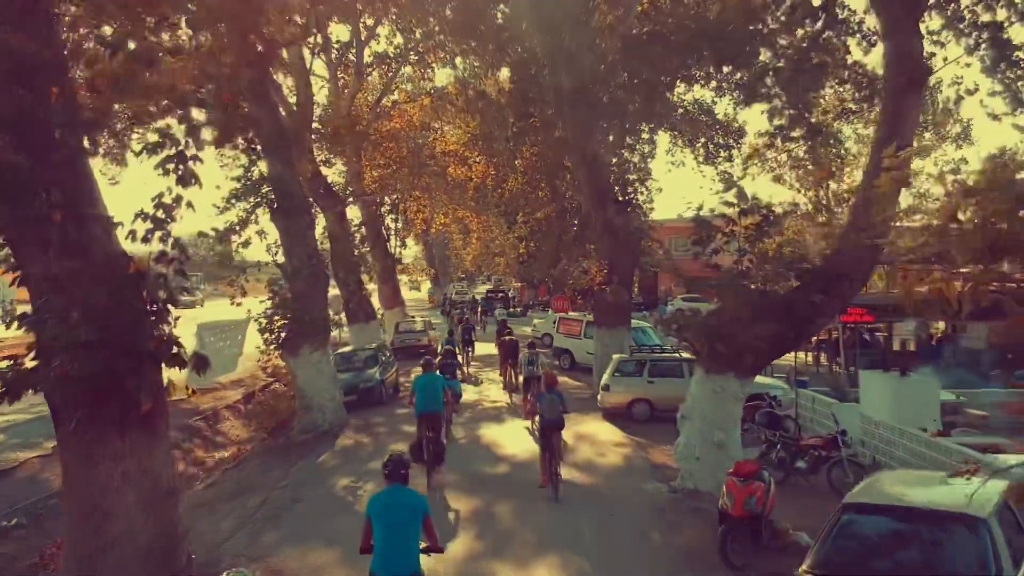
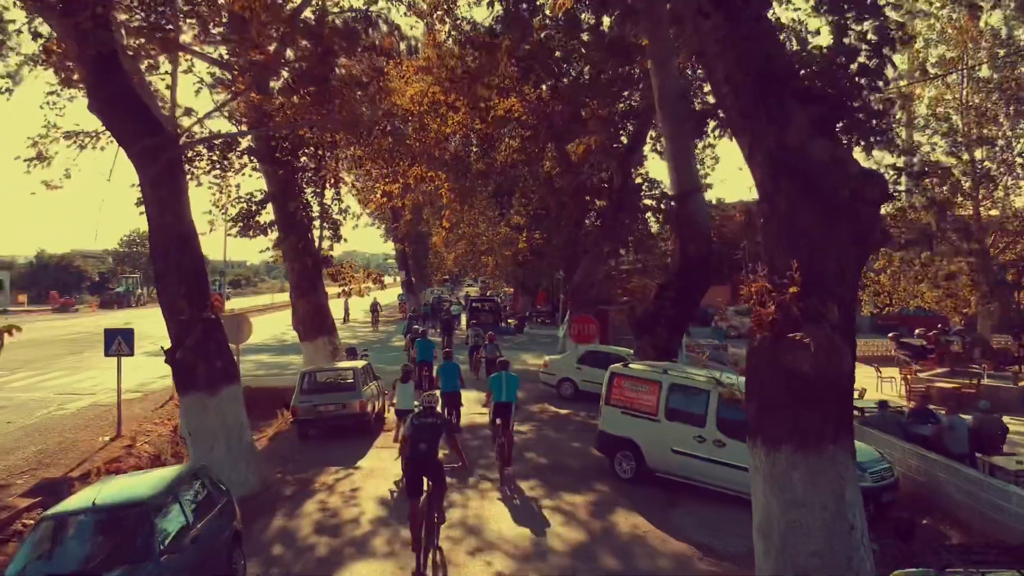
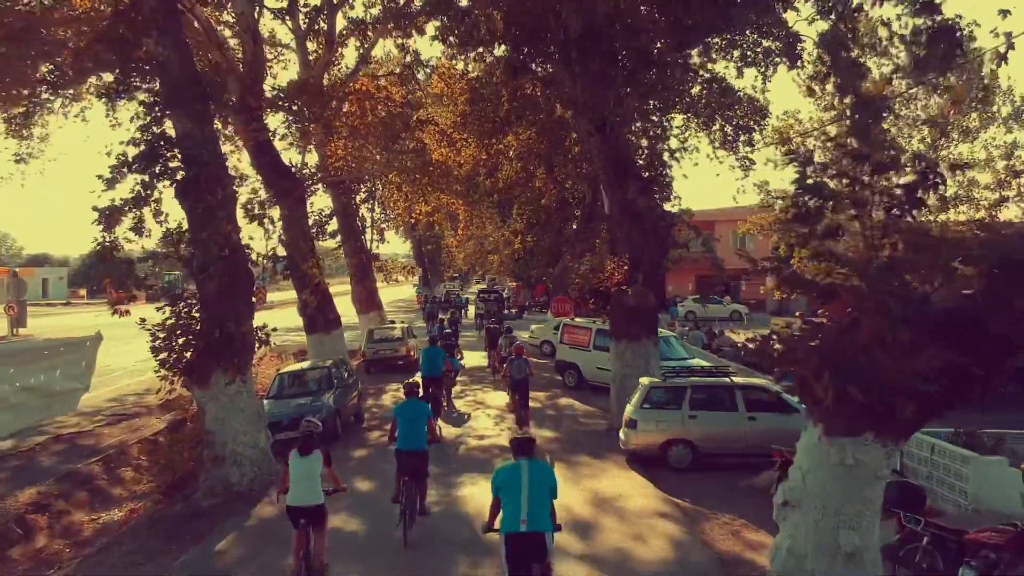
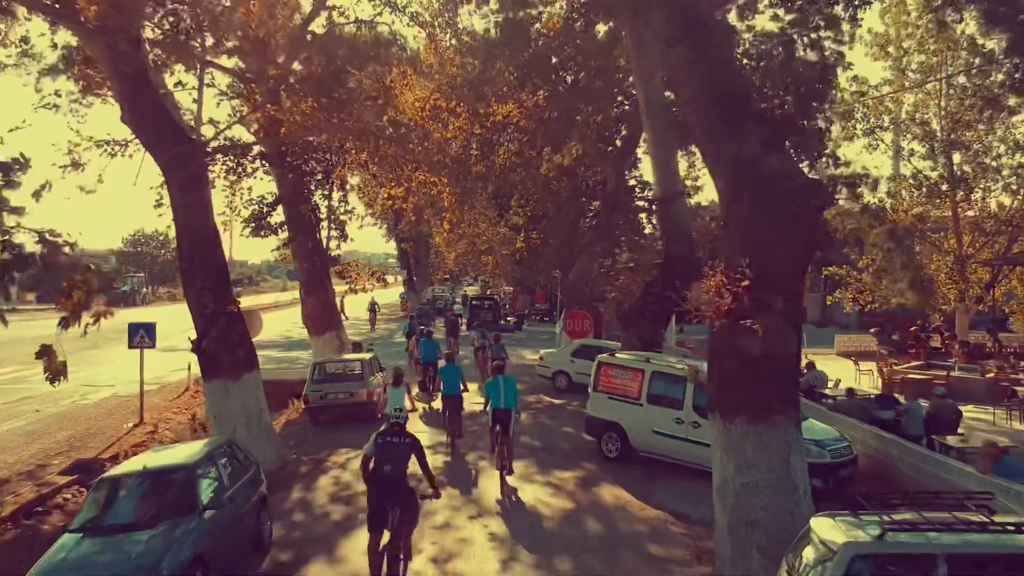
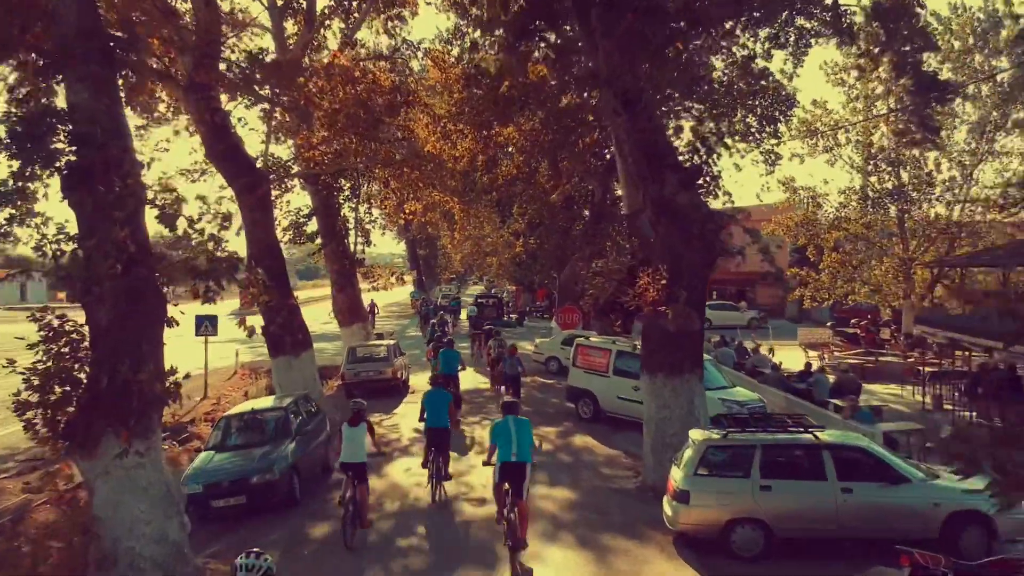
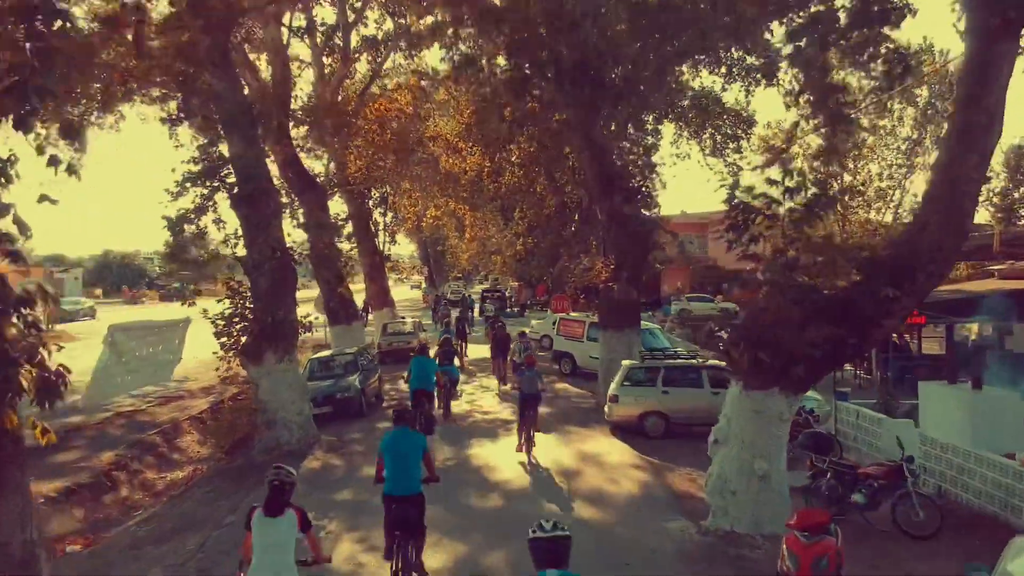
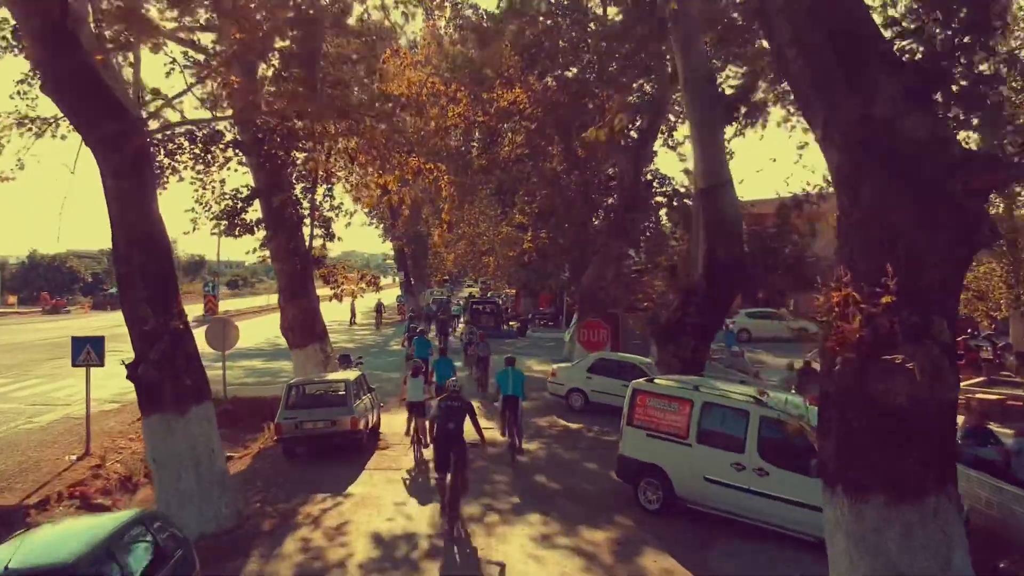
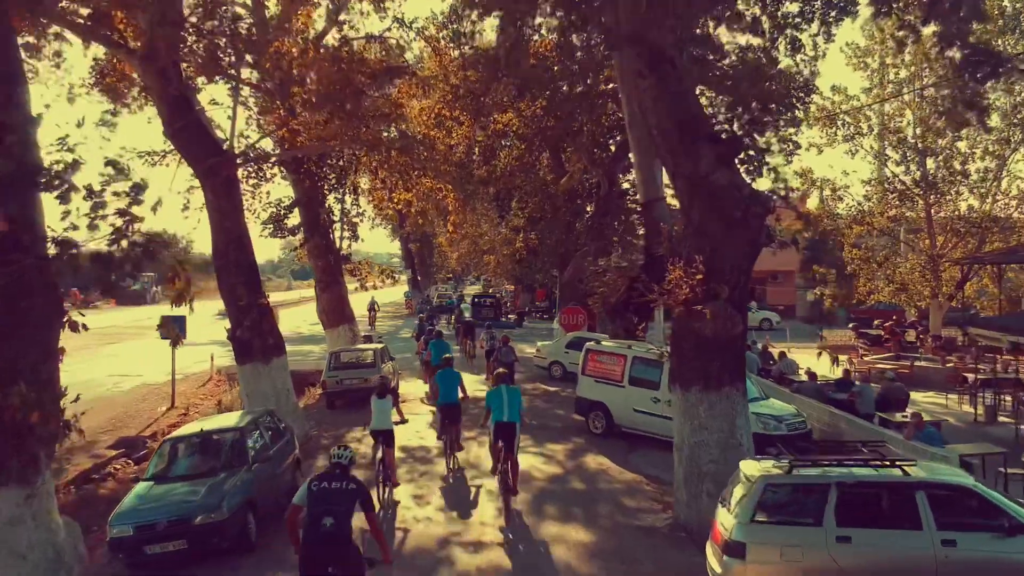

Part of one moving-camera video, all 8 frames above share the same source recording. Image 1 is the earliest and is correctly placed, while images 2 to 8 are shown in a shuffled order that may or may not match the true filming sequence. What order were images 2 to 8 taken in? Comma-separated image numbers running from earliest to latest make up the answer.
6, 3, 5, 8, 4, 2, 7
